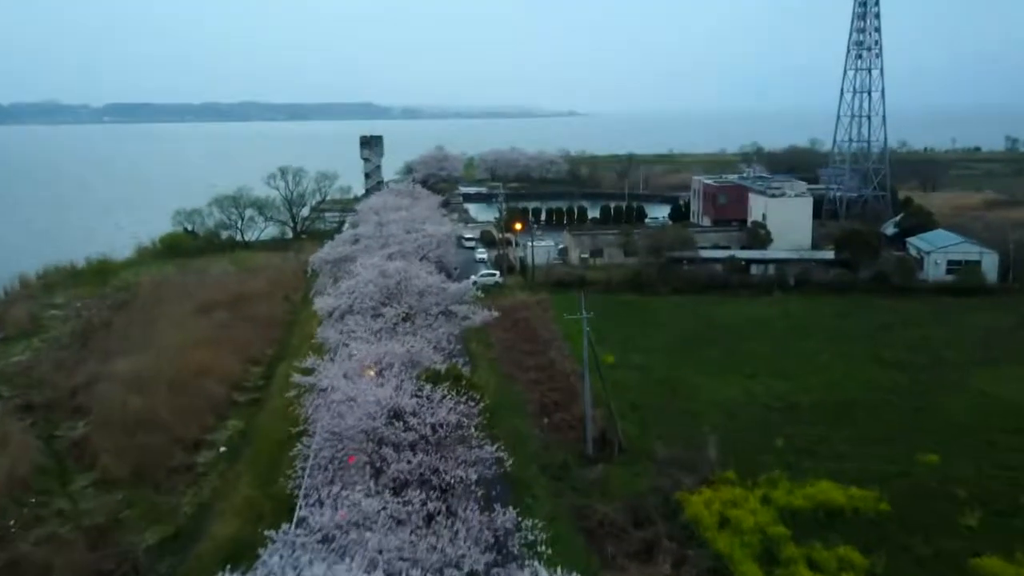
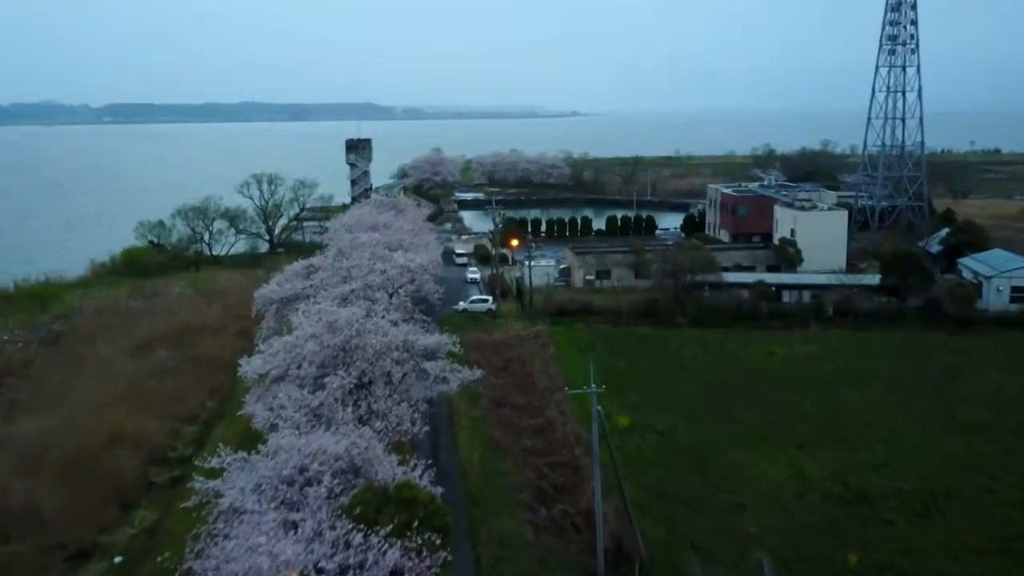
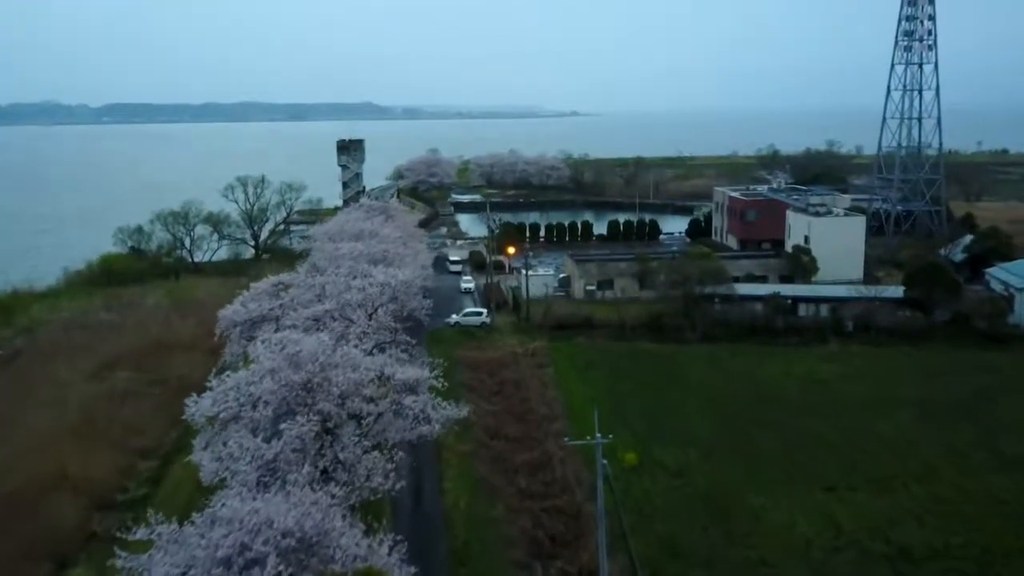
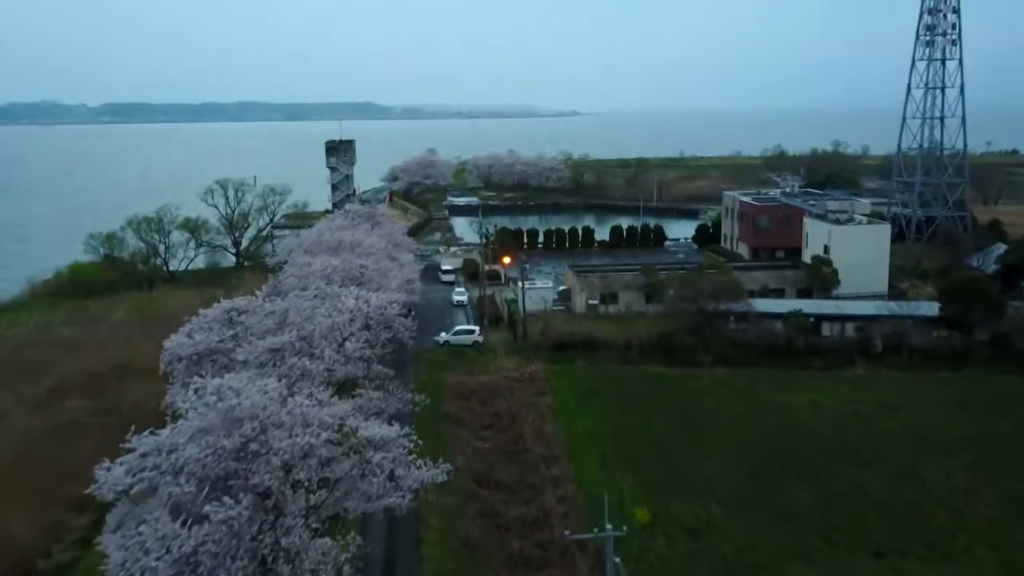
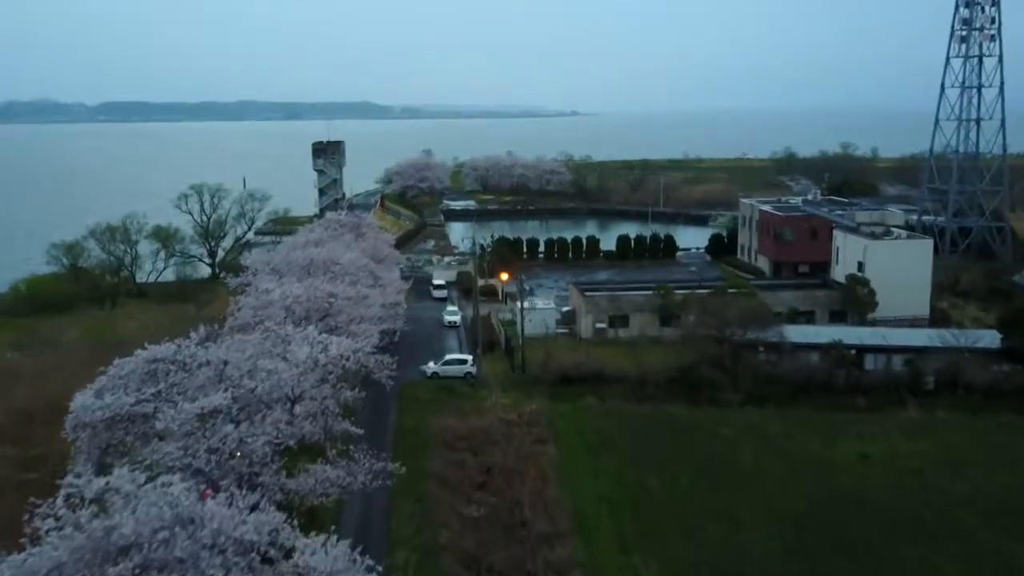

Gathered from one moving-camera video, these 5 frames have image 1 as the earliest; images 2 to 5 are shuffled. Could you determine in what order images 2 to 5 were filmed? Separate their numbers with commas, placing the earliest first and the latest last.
2, 3, 4, 5
